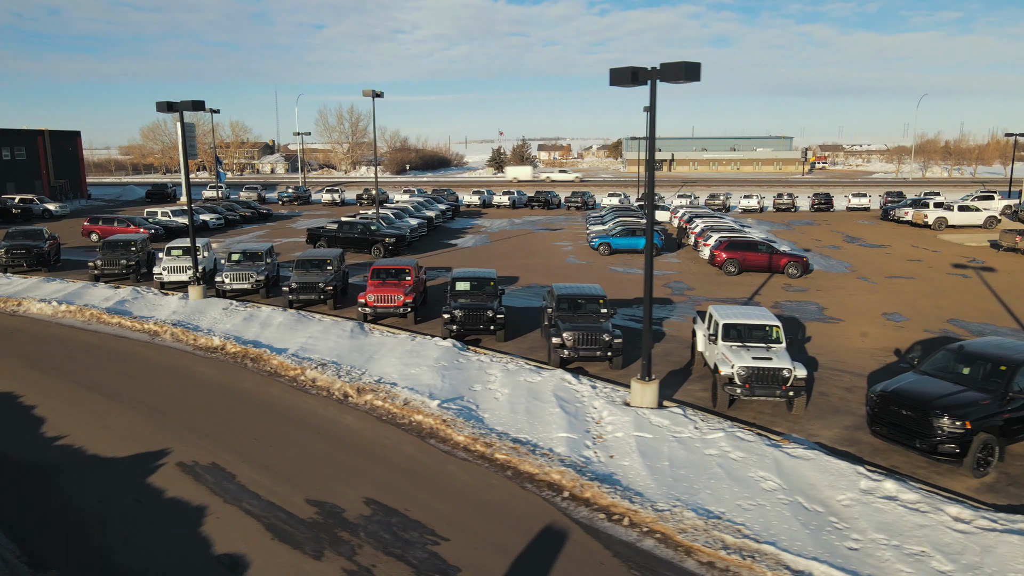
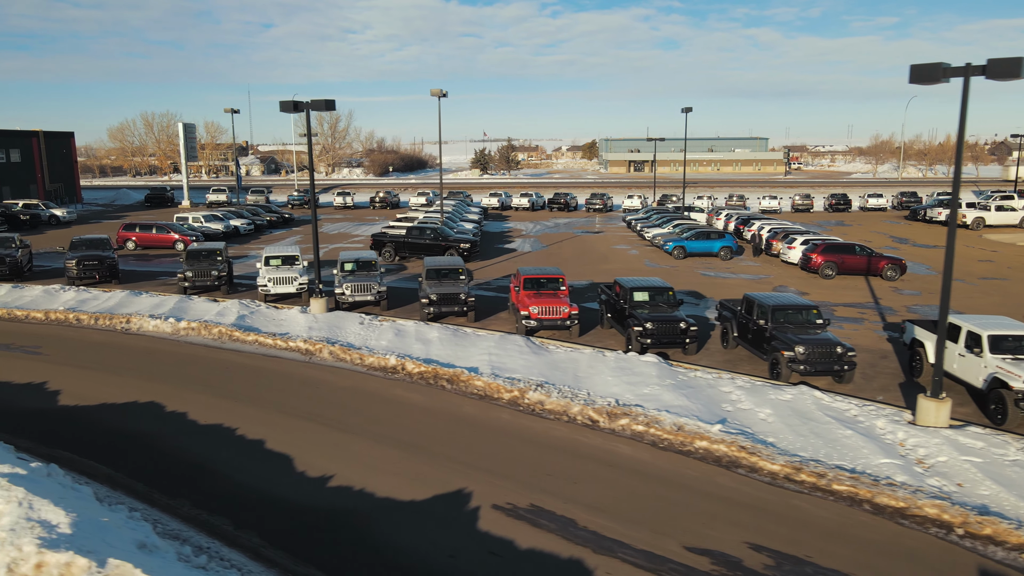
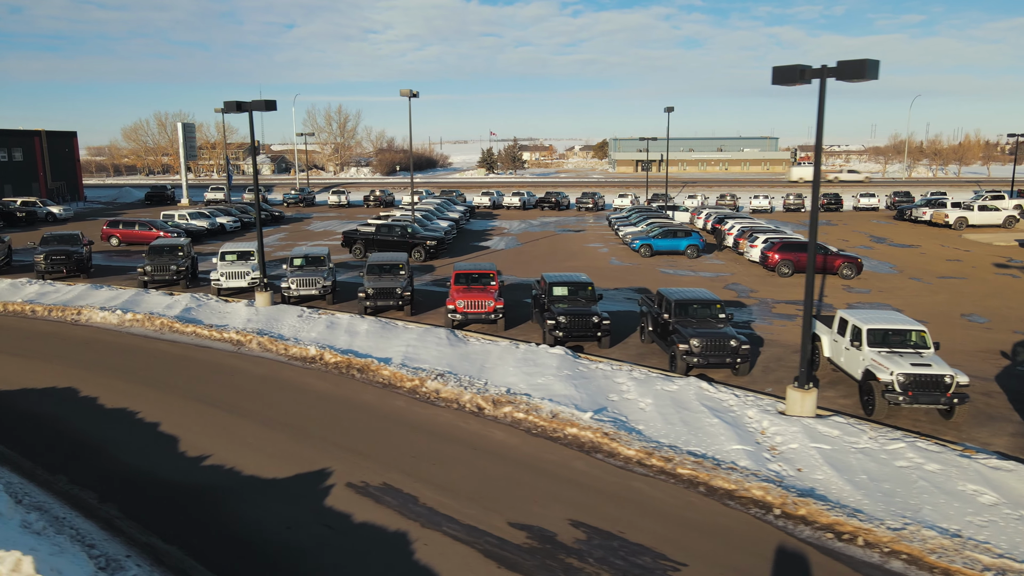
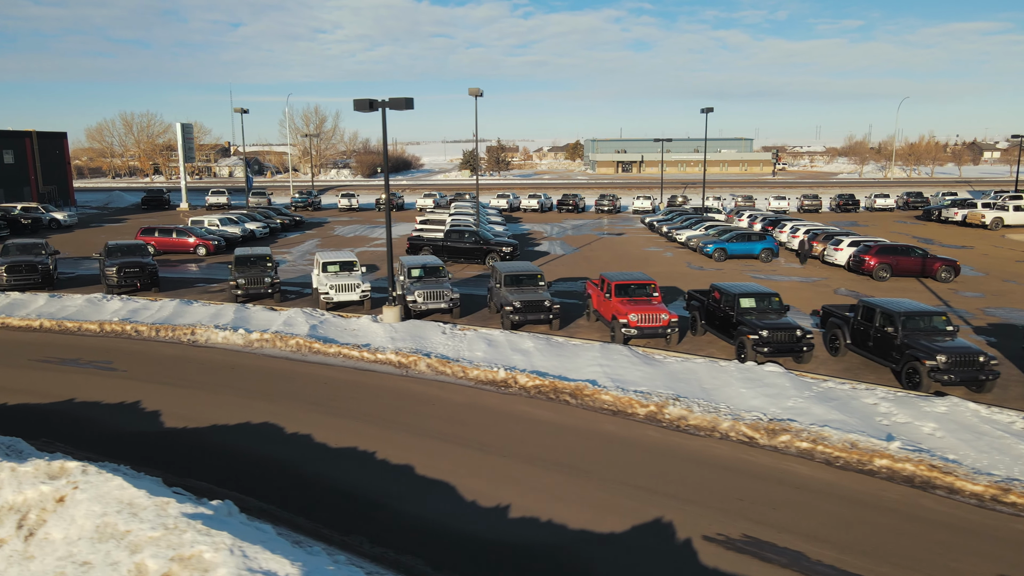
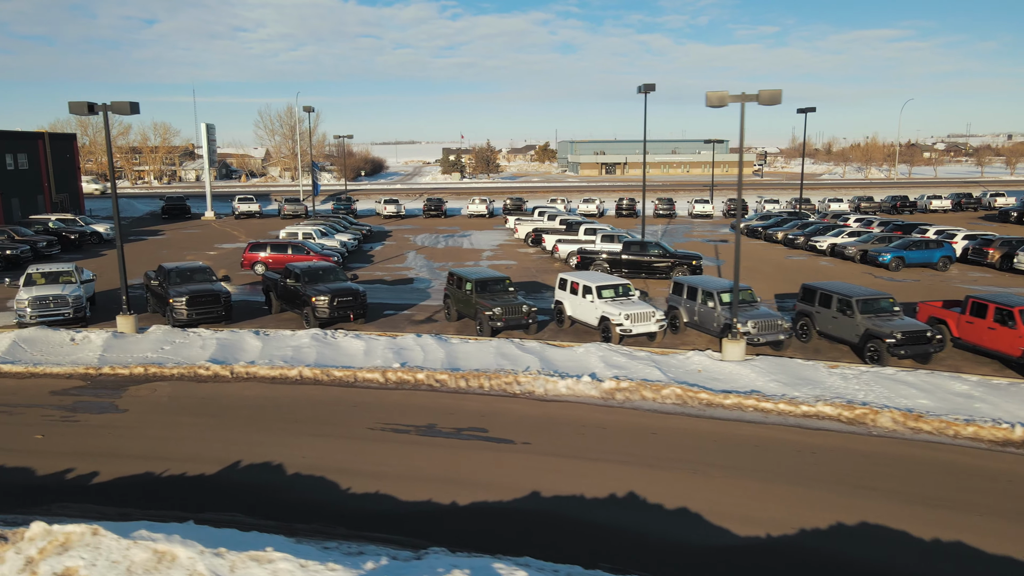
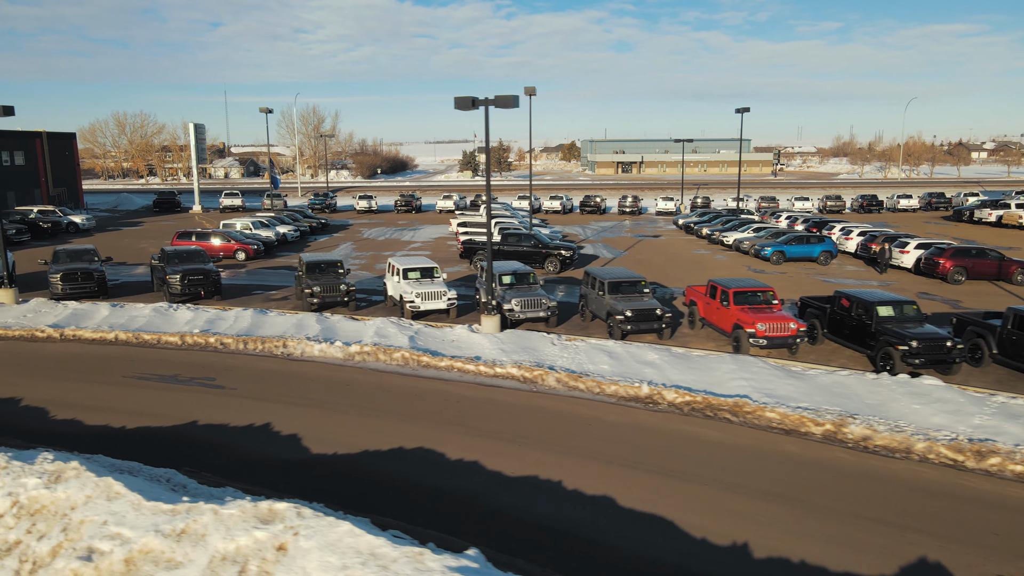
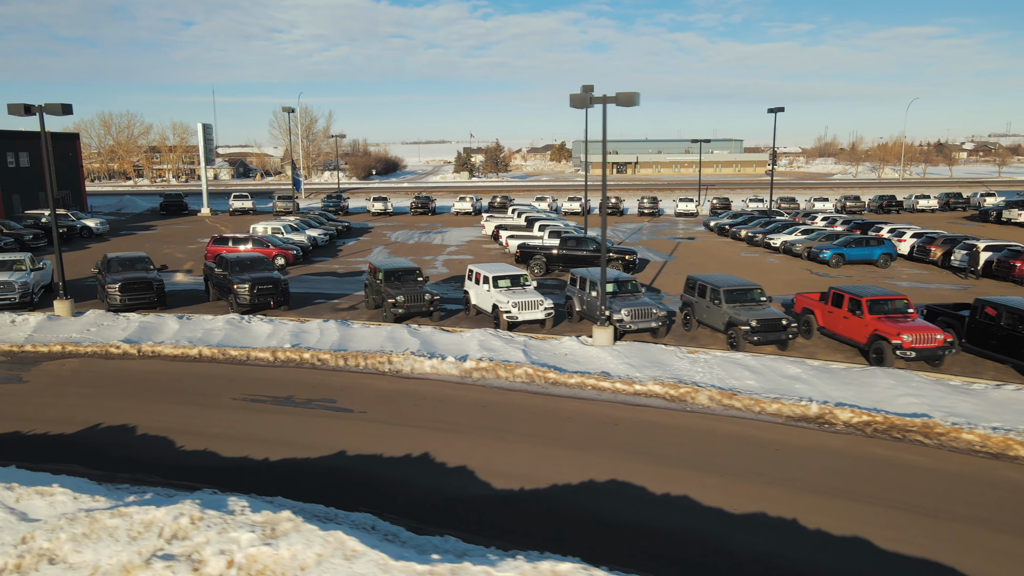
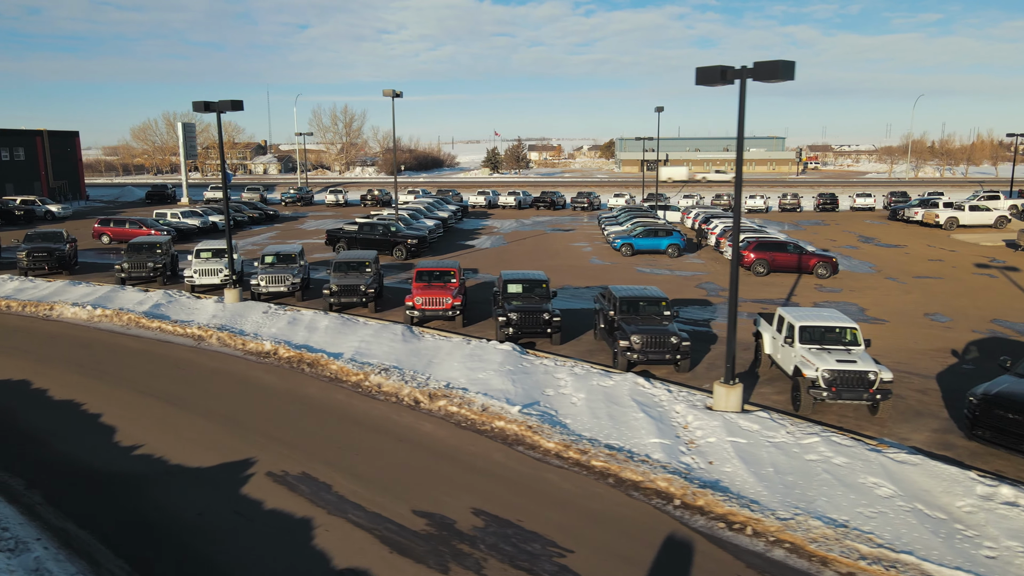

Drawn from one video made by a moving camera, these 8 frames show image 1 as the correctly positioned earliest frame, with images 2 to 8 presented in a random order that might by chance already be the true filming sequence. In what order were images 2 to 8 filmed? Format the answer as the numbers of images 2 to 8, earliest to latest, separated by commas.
8, 3, 2, 4, 6, 7, 5
